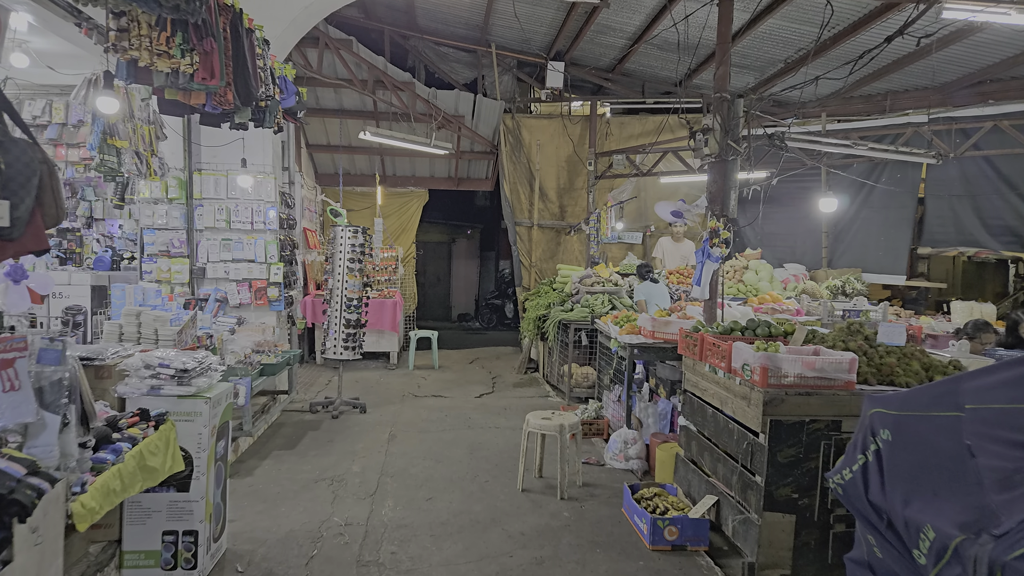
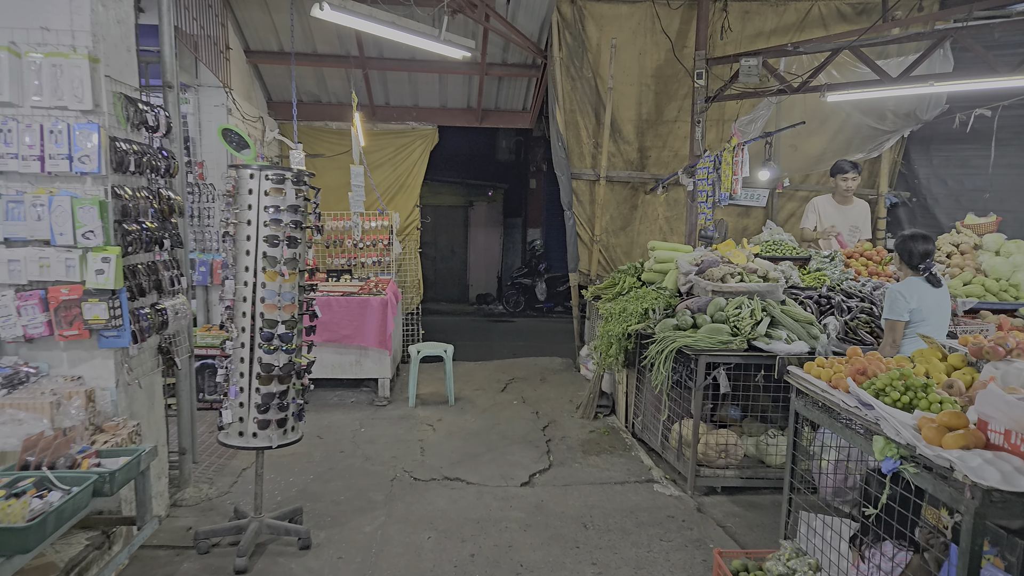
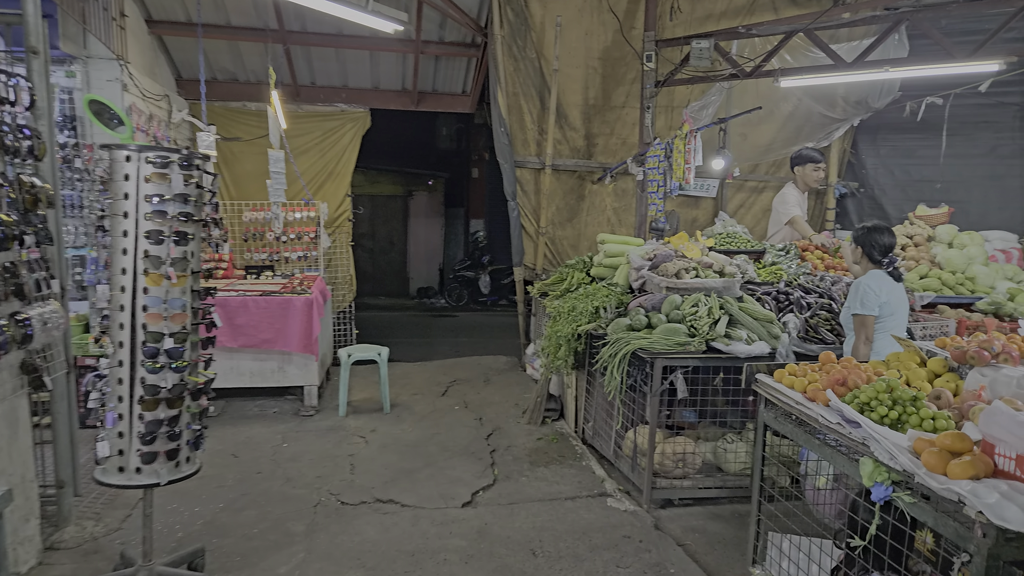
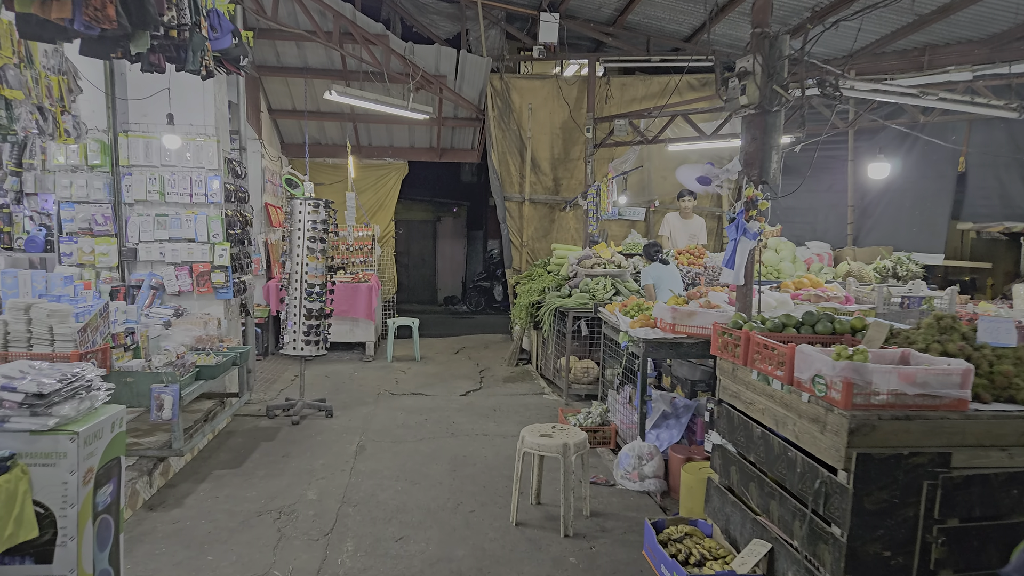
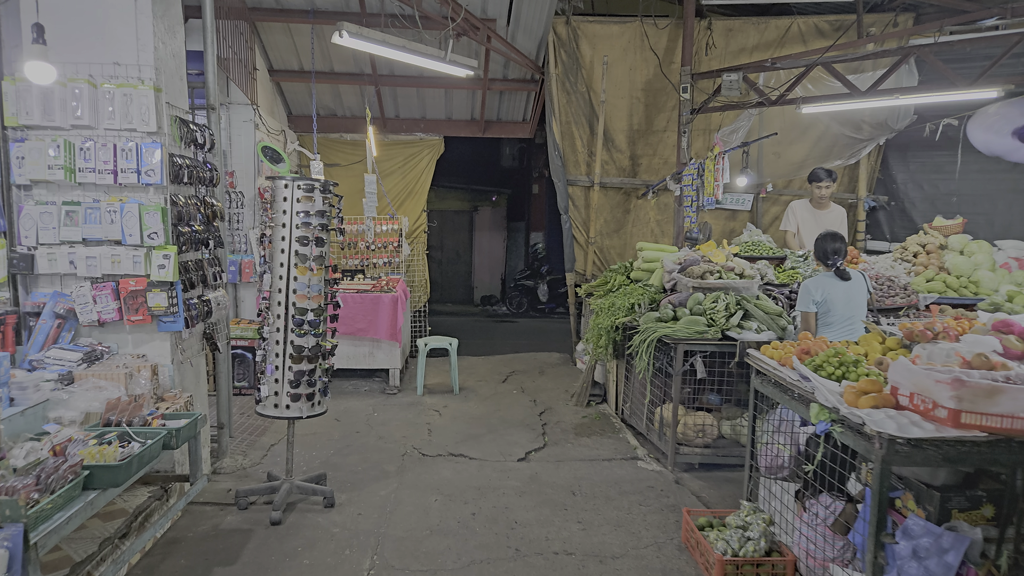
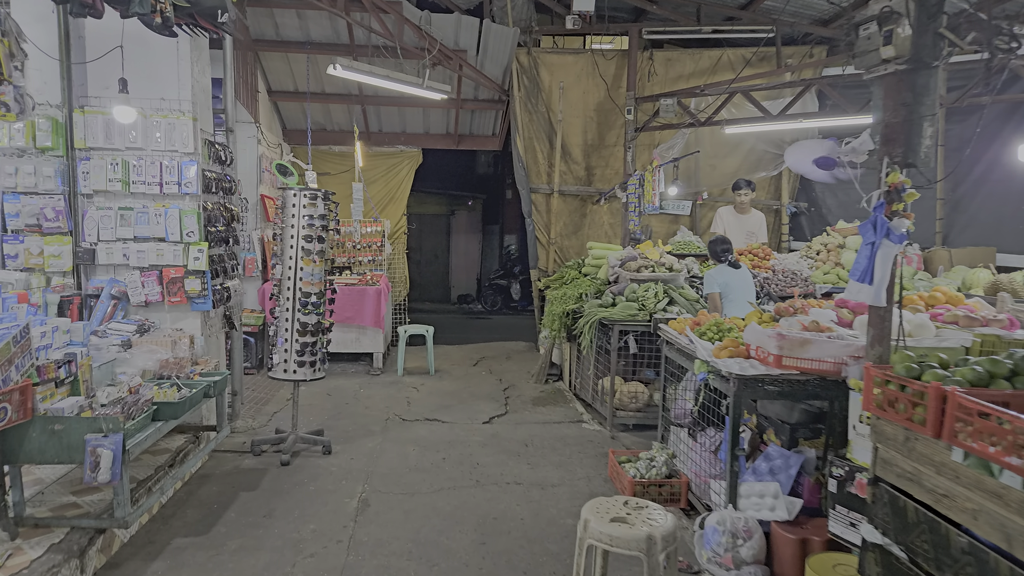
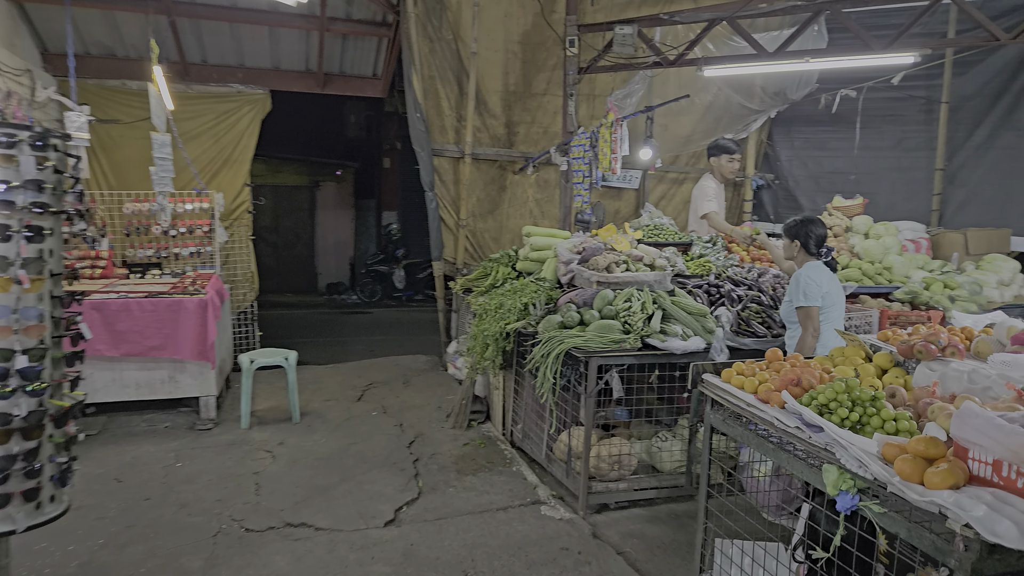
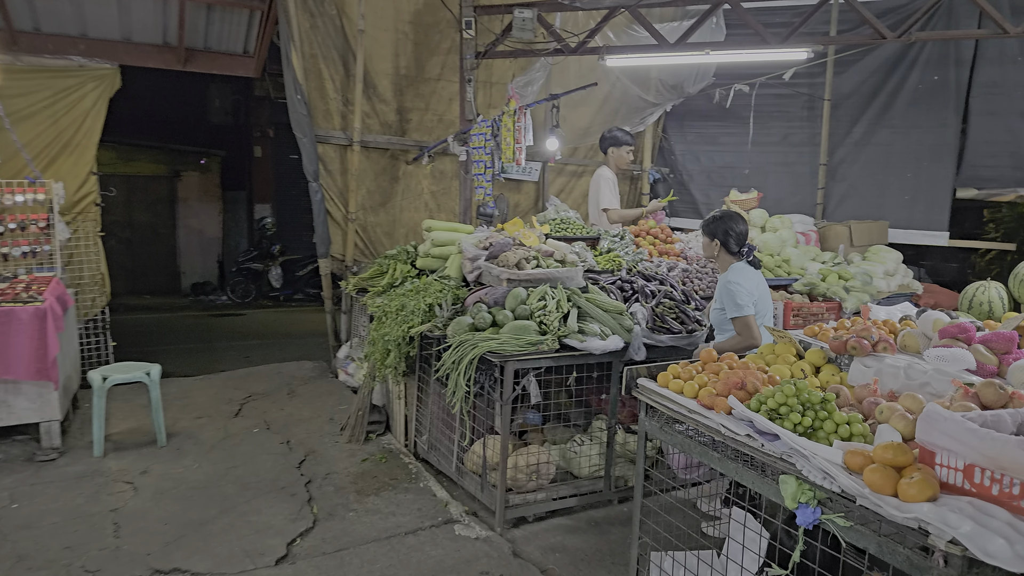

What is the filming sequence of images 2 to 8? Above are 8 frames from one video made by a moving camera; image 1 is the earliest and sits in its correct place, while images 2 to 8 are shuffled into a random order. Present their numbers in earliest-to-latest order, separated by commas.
4, 6, 5, 2, 3, 7, 8
